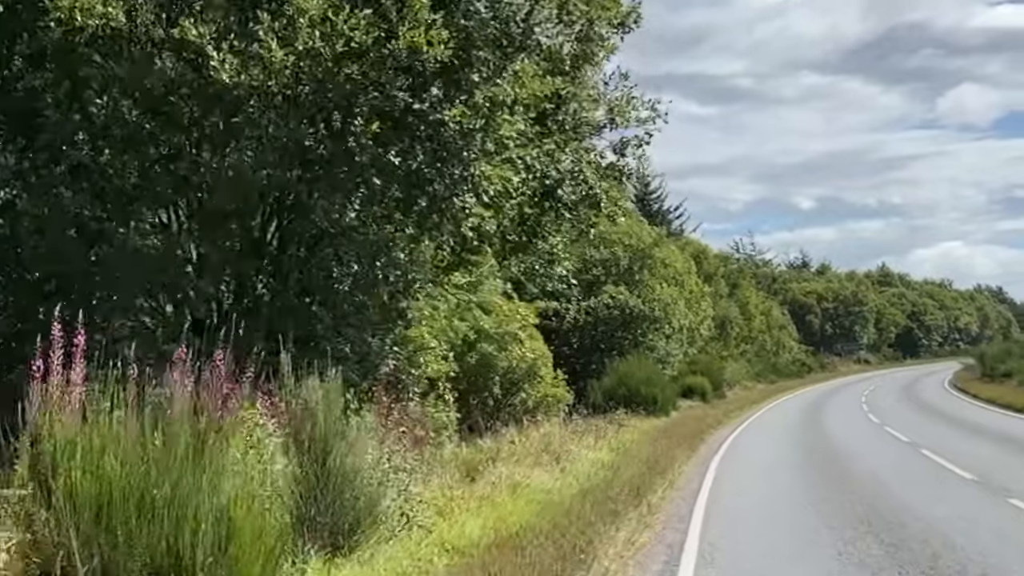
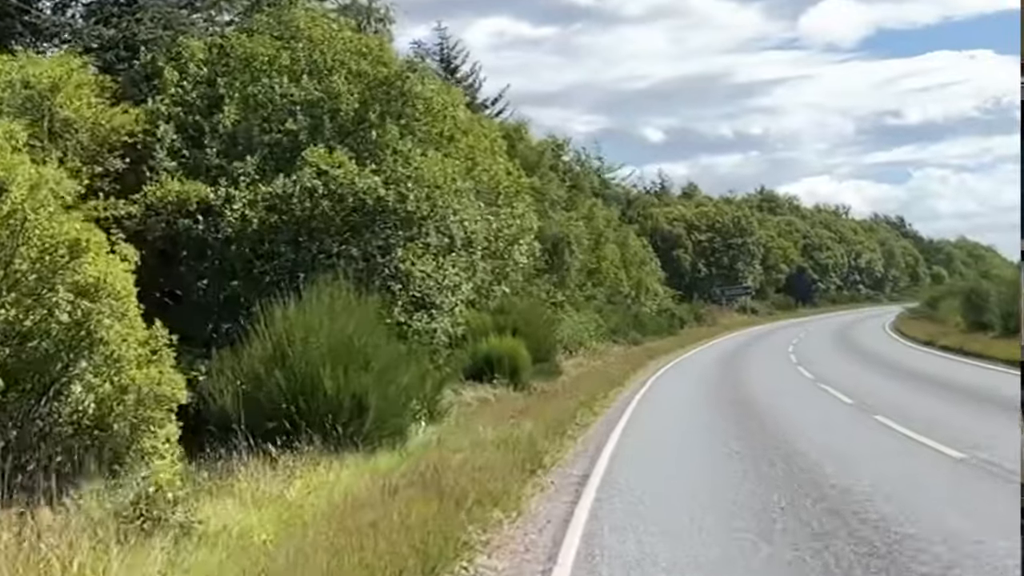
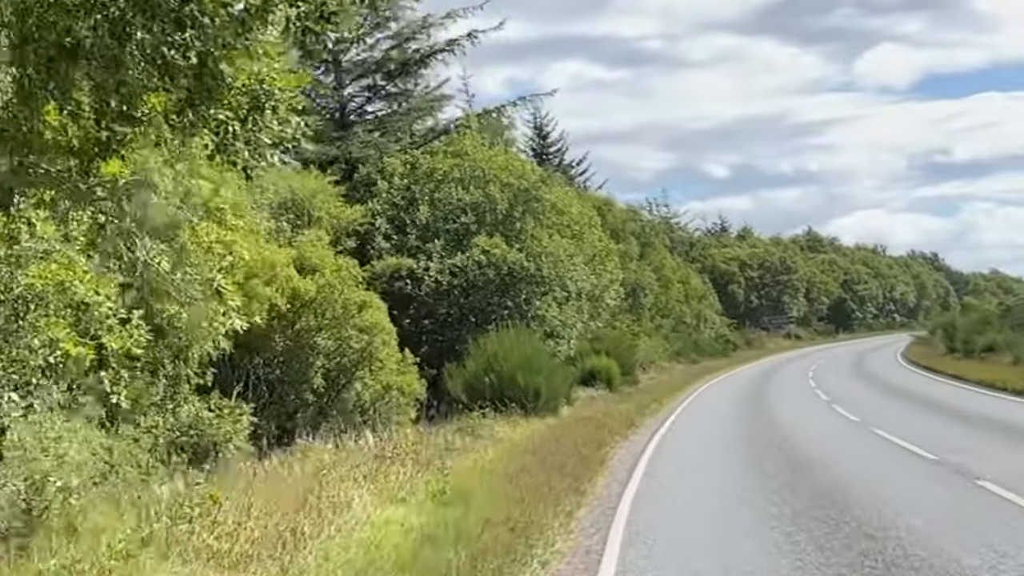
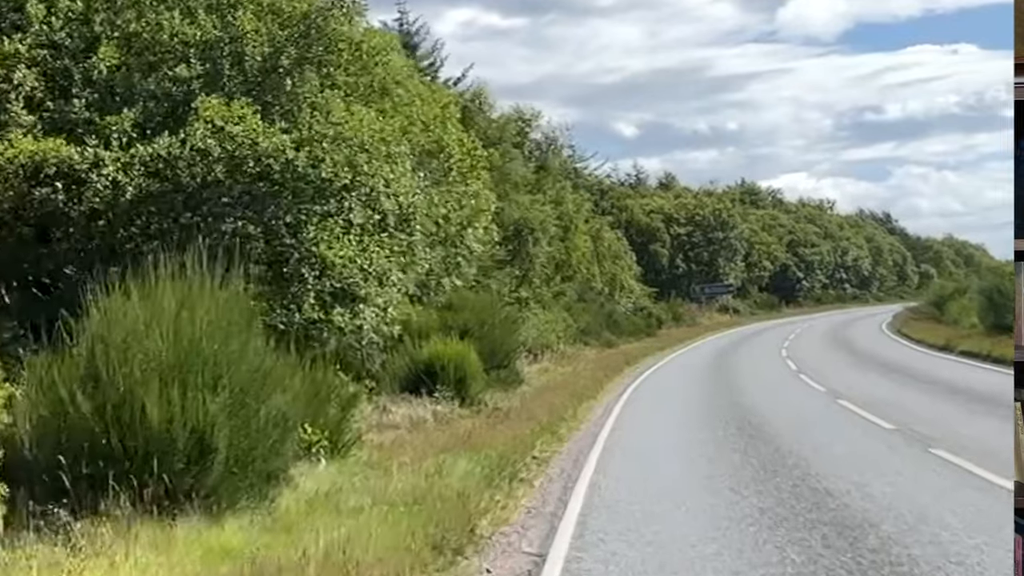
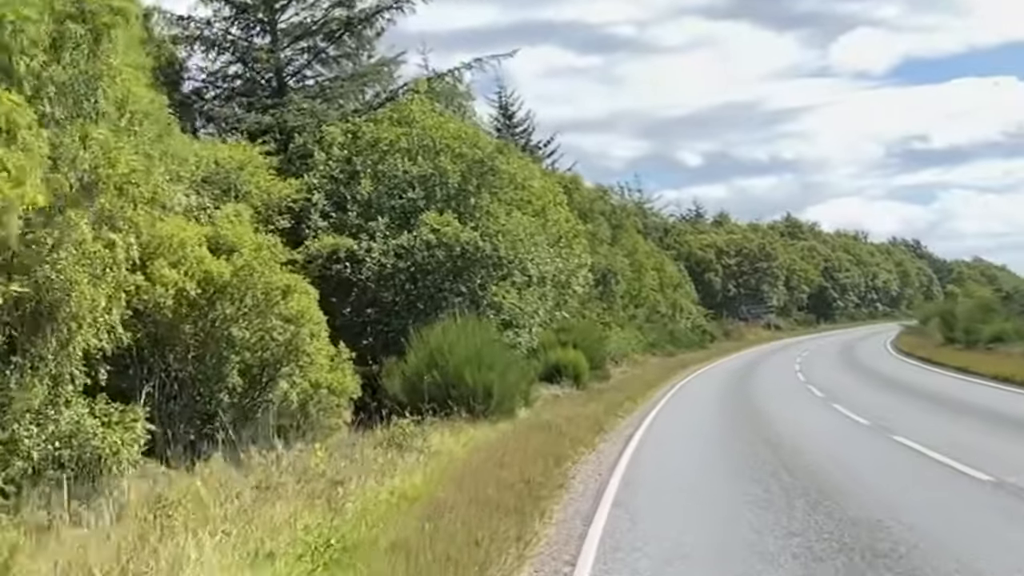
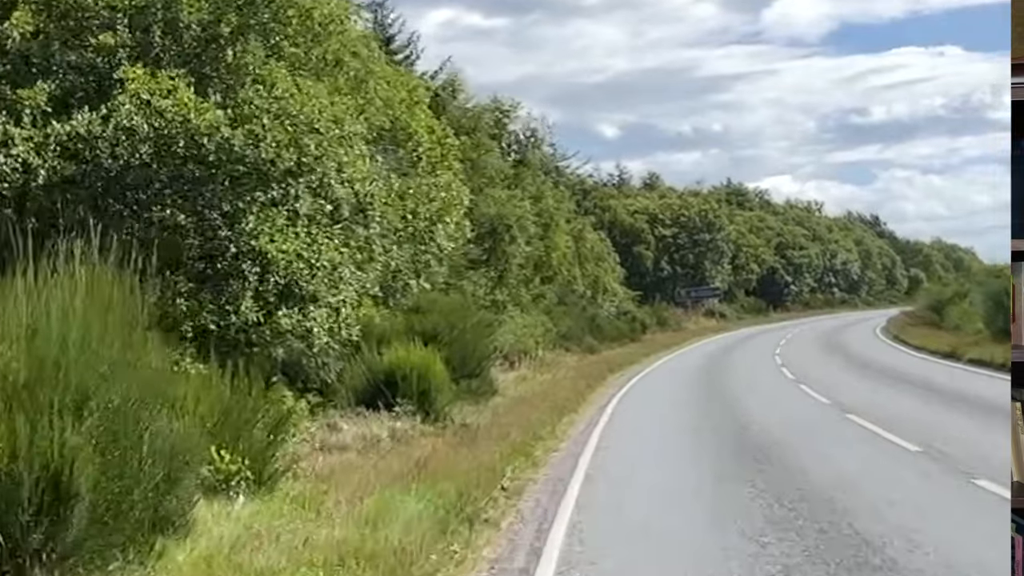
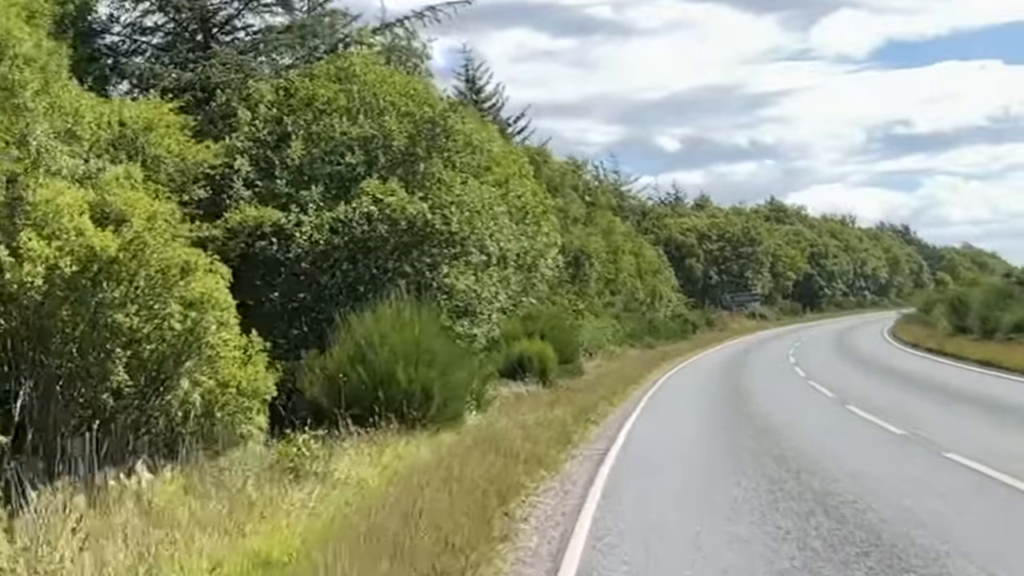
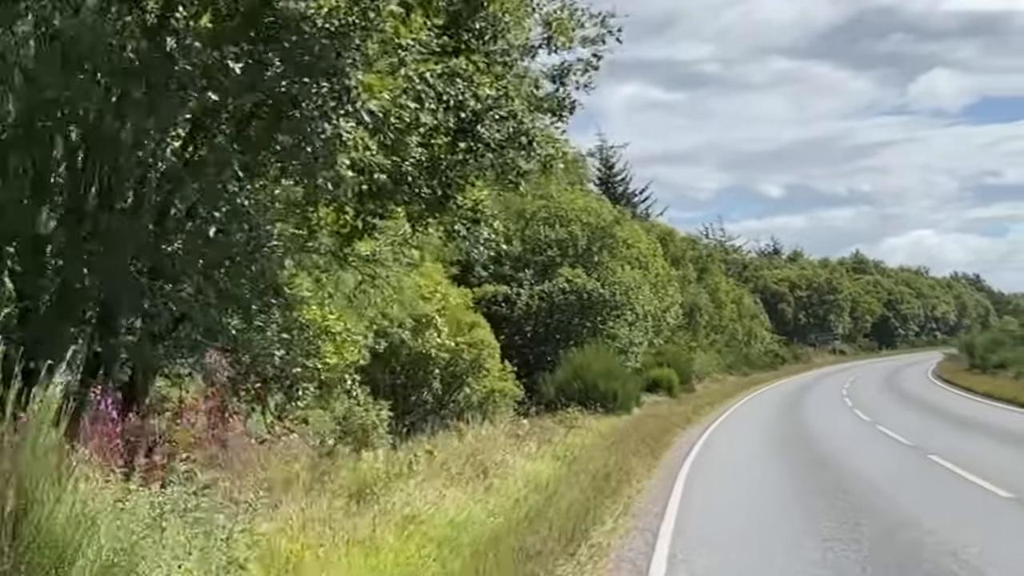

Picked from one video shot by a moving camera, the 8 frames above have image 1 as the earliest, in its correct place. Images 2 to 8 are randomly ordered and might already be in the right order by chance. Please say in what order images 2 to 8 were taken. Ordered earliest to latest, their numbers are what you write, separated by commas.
8, 3, 5, 7, 2, 4, 6
